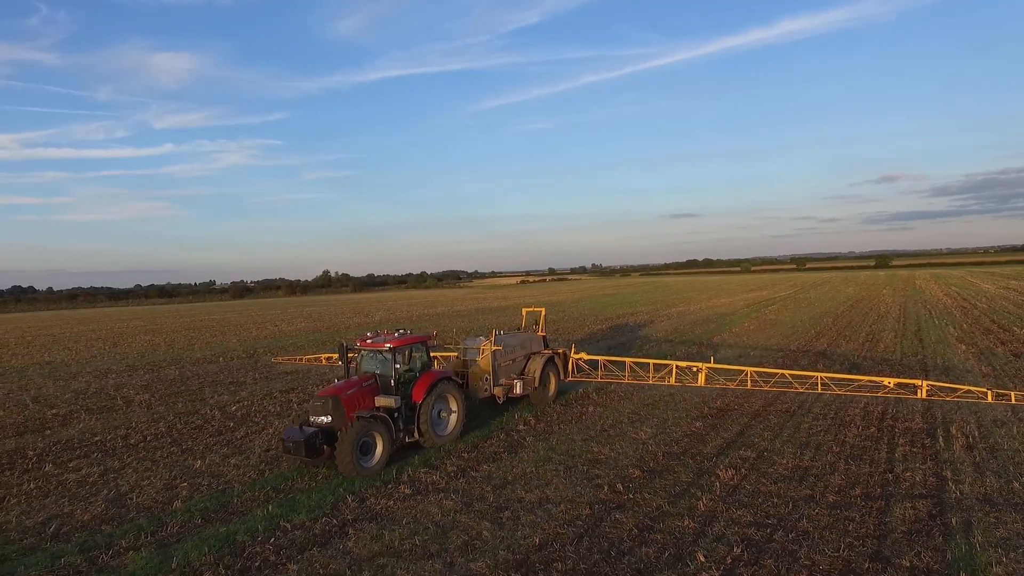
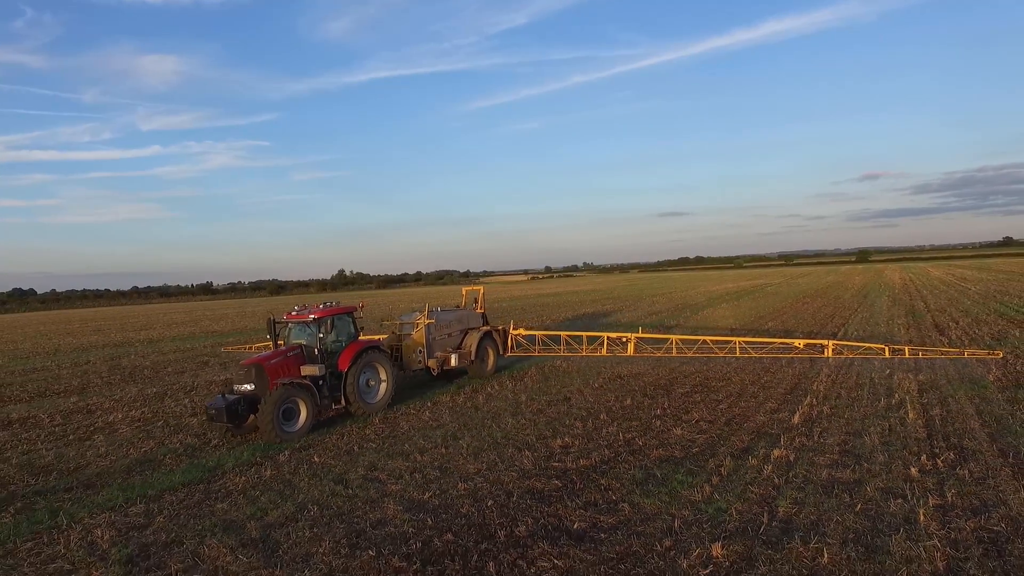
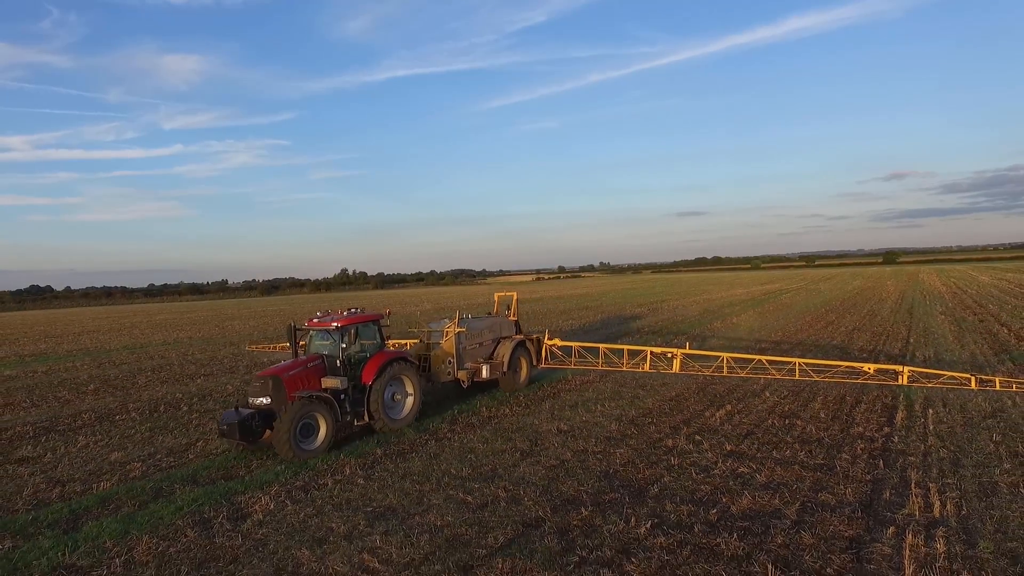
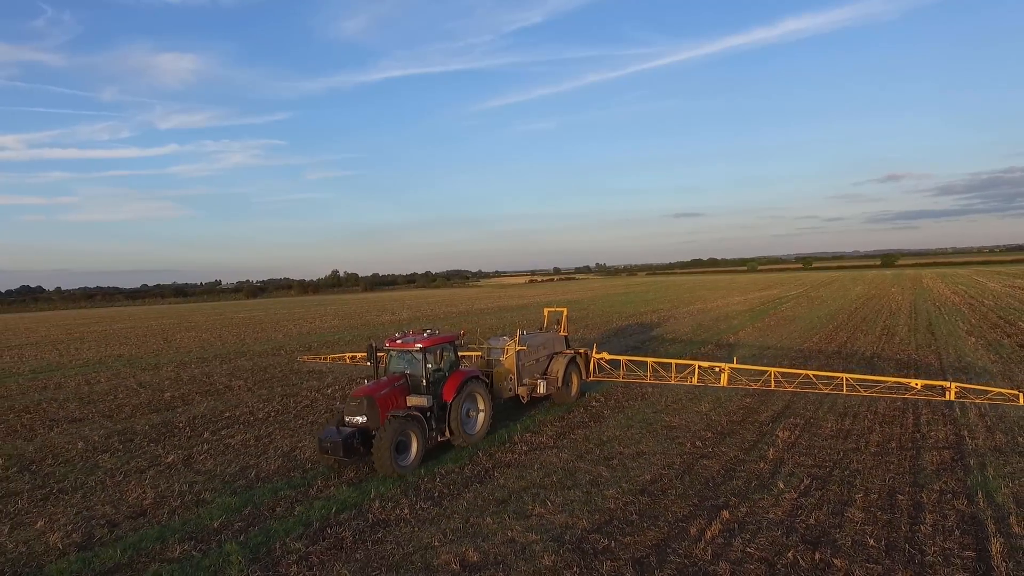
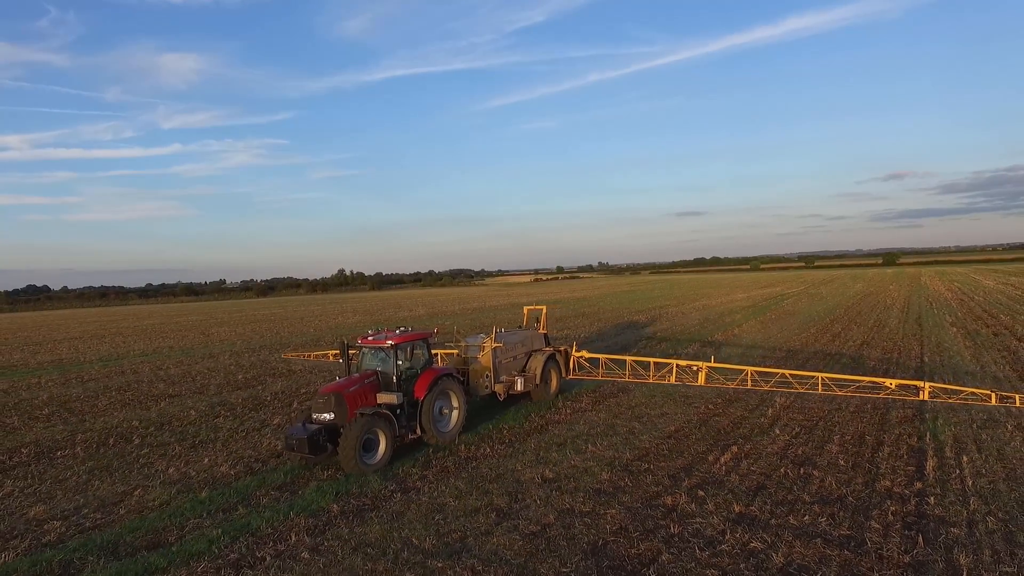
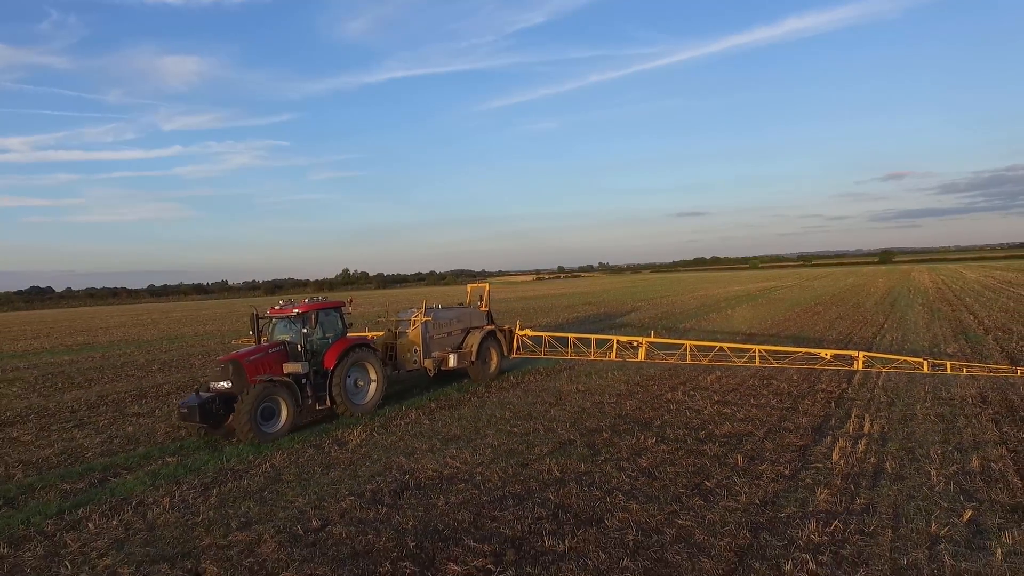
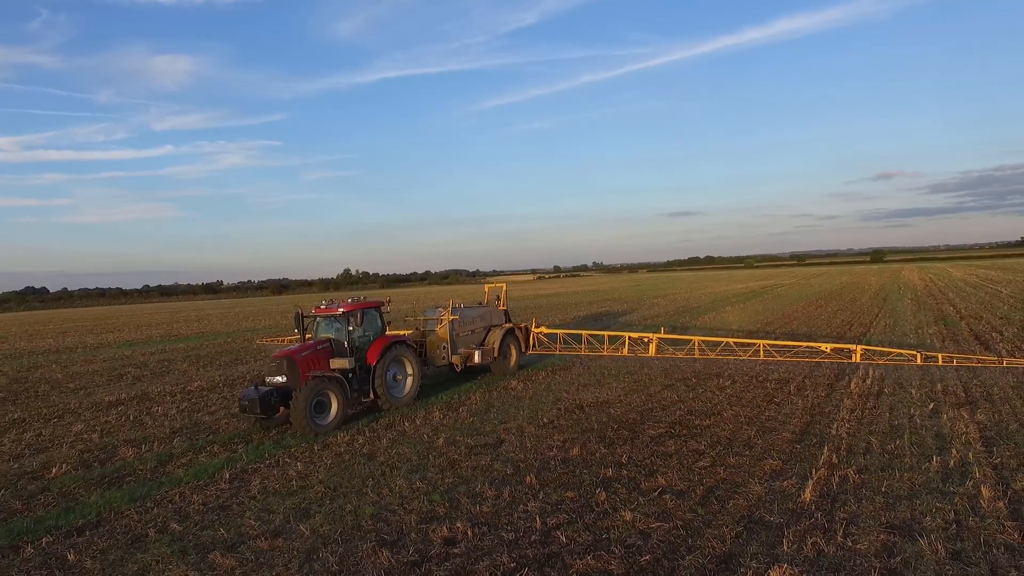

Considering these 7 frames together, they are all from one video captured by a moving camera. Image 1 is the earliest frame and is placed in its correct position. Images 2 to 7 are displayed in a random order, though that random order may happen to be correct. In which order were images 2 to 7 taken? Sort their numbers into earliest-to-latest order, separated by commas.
4, 5, 3, 6, 7, 2
